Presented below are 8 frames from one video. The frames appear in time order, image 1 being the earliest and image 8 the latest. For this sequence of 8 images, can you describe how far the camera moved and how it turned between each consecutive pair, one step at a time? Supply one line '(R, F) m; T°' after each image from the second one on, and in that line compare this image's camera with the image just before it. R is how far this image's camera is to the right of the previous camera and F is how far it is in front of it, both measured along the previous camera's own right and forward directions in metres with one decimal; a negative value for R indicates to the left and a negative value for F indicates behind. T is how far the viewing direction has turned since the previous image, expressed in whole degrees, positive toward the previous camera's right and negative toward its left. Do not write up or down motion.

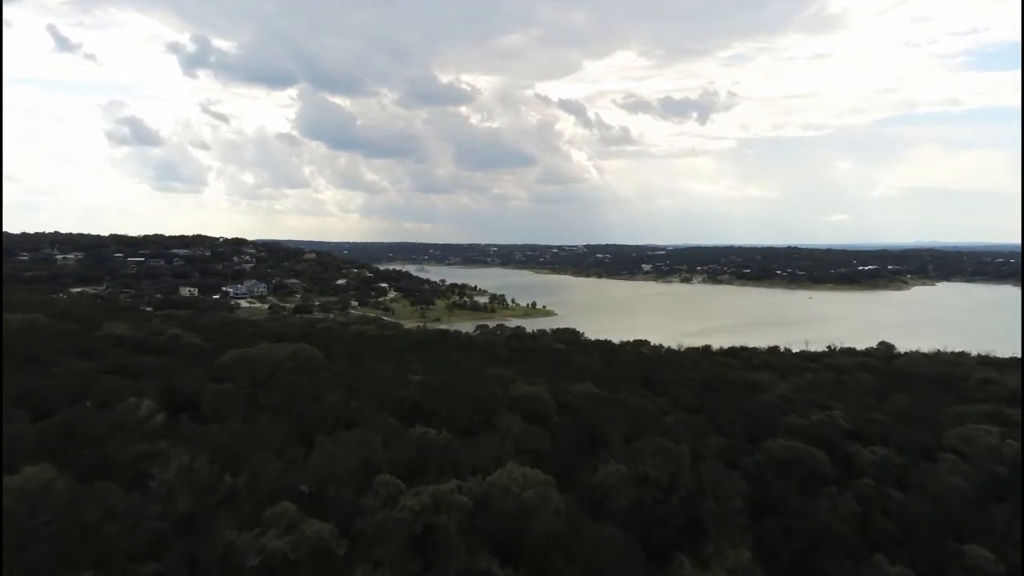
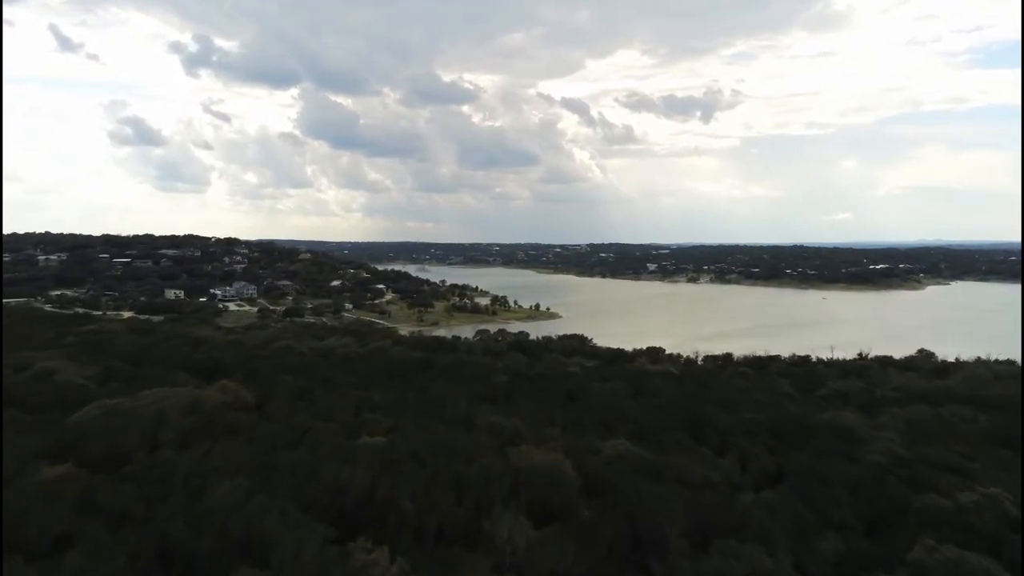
(0.0, +2.0) m; 0°
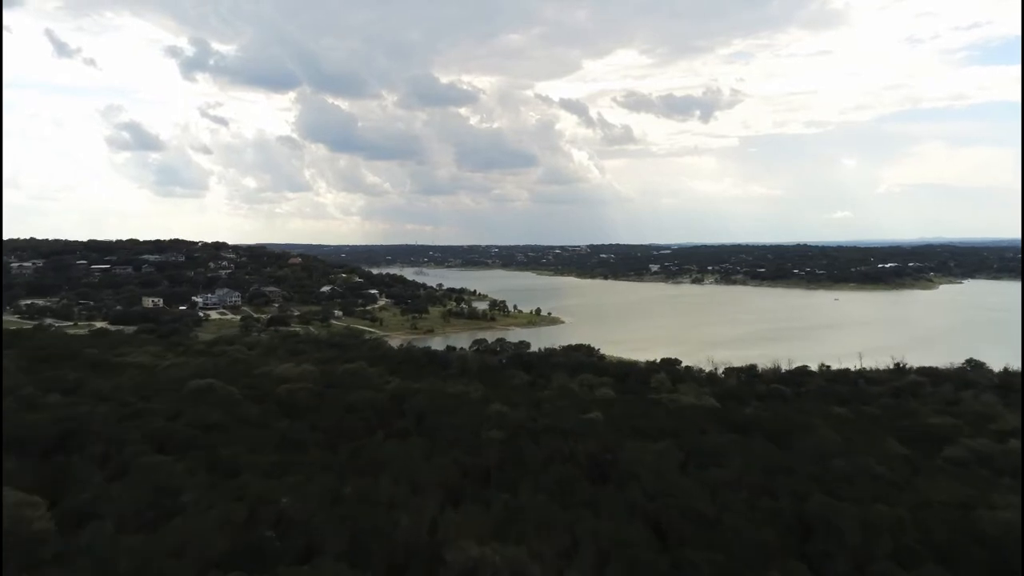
(0.0, +2.2) m; 0°
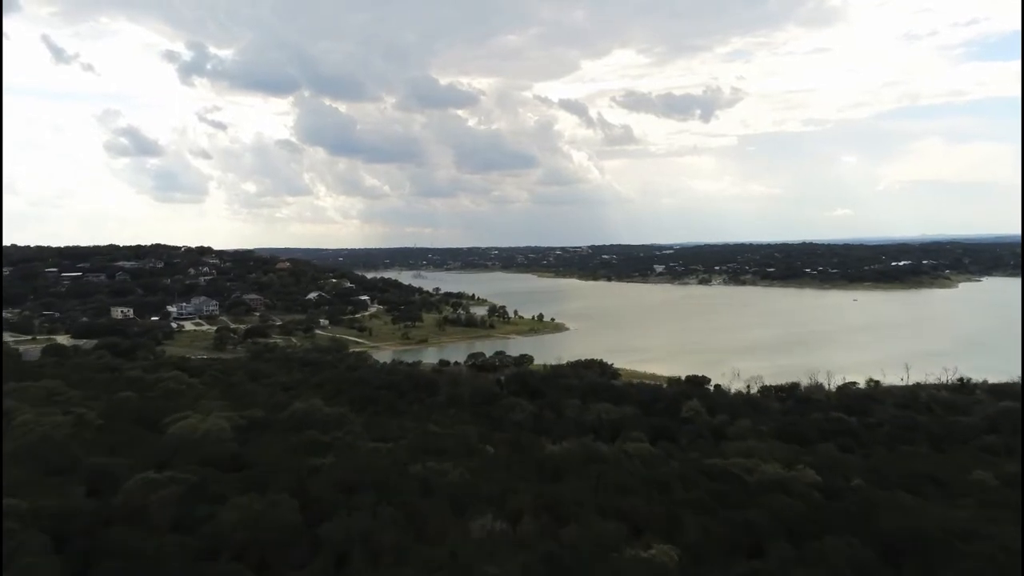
(0.0, +2.7) m; 0°
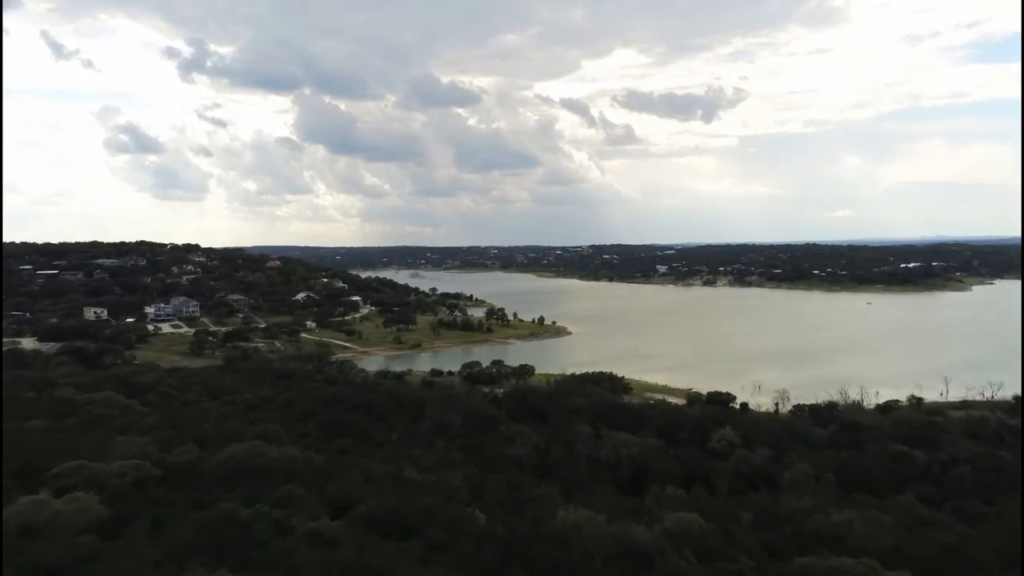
(0.0, +2.0) m; 0°
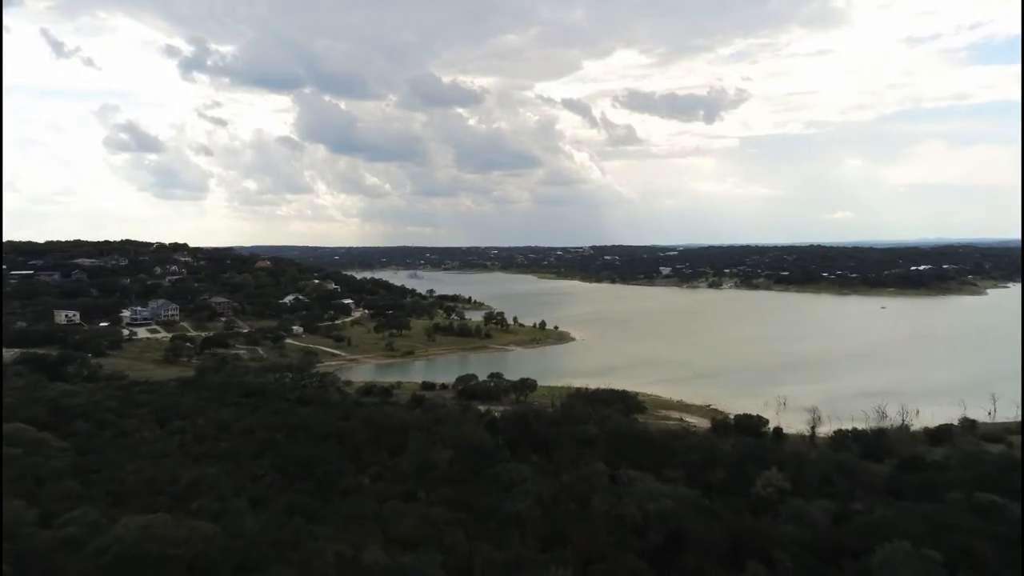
(0.0, +1.9) m; 0°
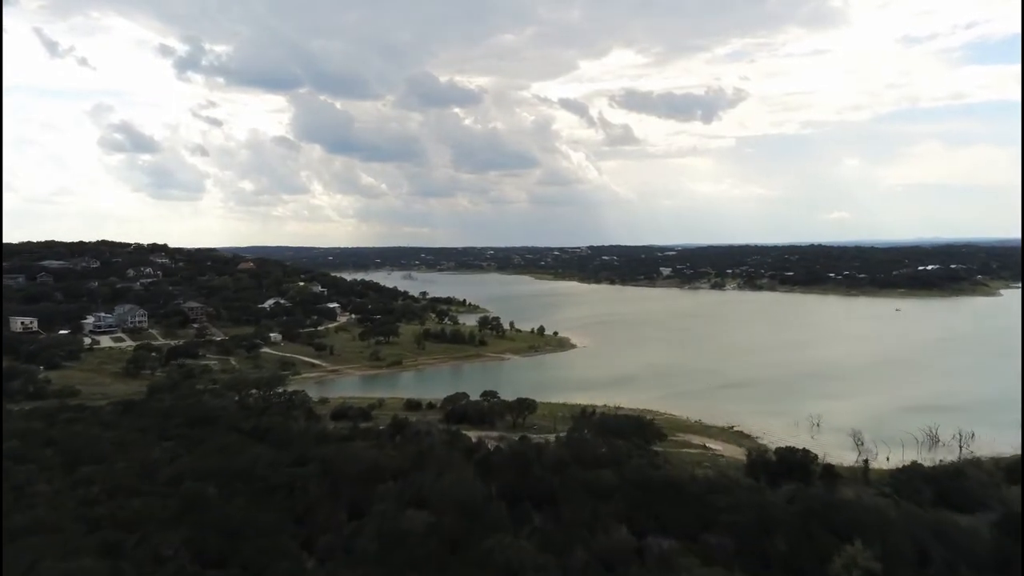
(0.0, +2.2) m; 0°
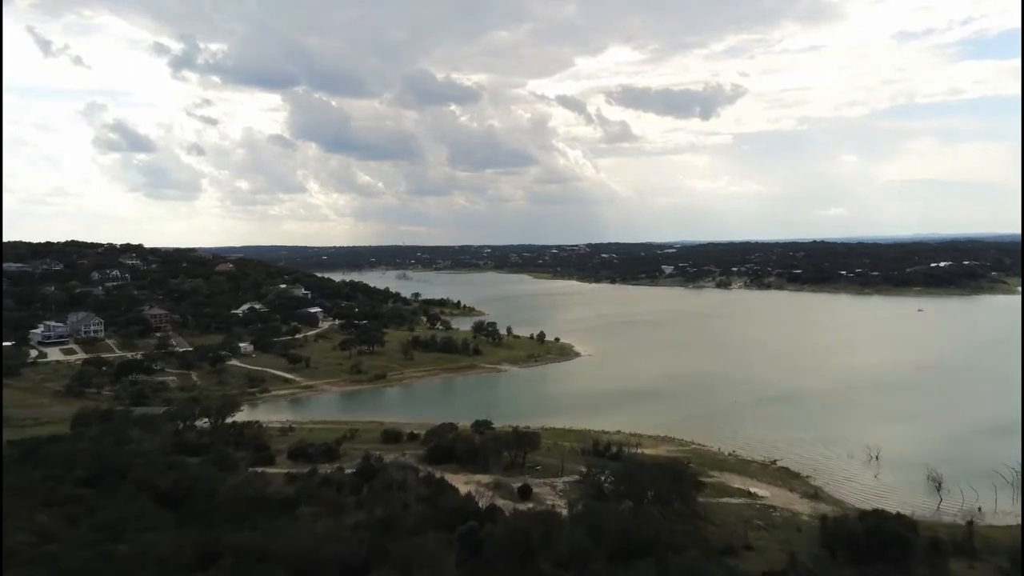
(0.0, +2.7) m; 0°
